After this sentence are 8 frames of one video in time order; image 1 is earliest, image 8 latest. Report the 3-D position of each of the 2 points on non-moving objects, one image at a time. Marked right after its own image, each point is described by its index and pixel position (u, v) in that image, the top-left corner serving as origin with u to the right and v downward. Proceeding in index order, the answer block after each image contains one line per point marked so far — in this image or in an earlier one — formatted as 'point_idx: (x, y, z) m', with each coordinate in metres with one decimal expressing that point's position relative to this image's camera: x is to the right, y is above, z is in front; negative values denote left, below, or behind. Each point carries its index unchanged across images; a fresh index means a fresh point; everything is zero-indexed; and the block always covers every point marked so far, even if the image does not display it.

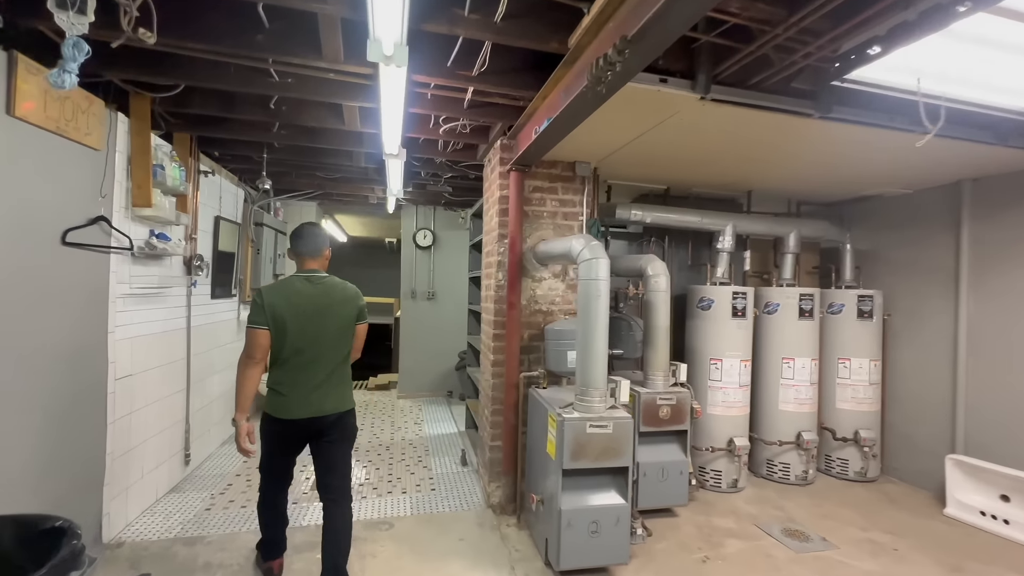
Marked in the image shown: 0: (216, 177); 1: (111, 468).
0: (-2.4, +0.9, +3.7) m
1: (-2.2, -1.0, +2.5) m
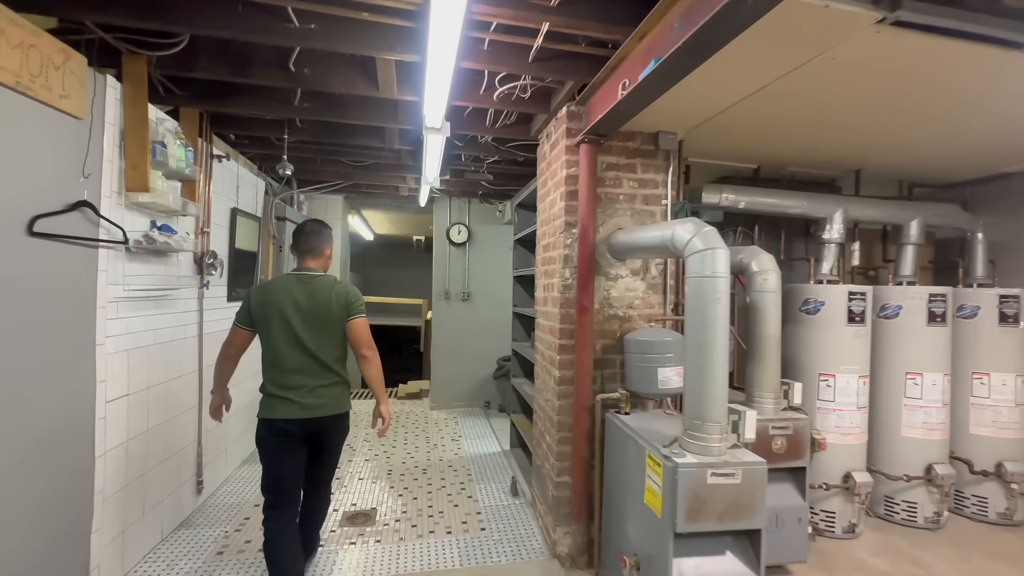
0: (-2.0, +0.9, +3.3) m
1: (-1.8, -1.0, +2.0) m
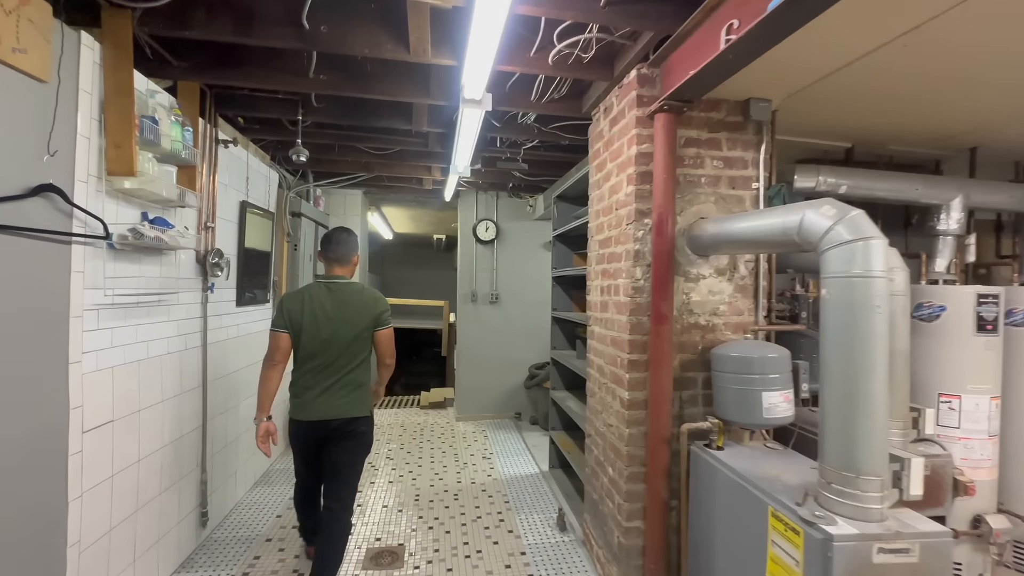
0: (-1.8, +0.9, +2.9) m
1: (-1.6, -1.0, +1.7) m
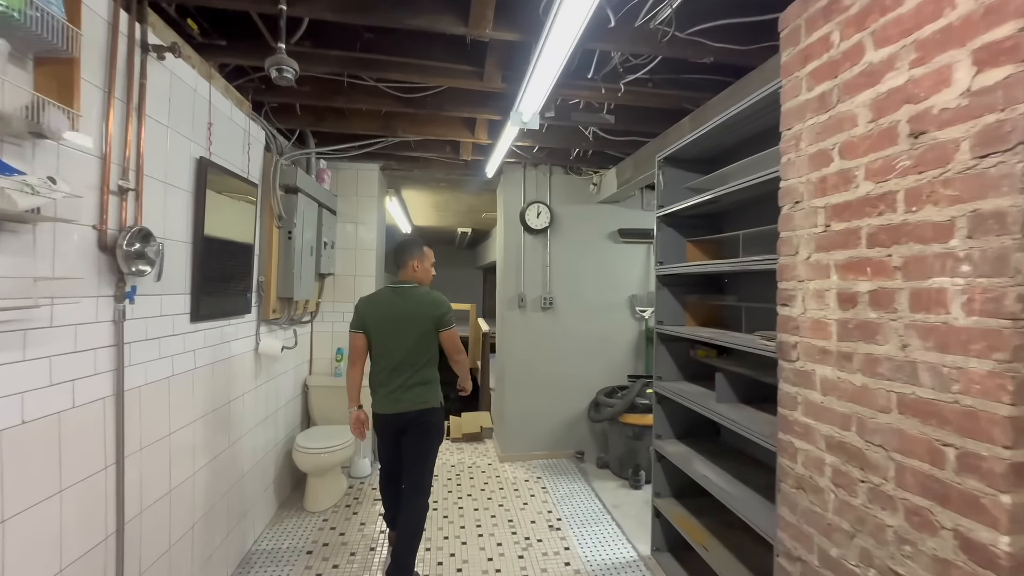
0: (-1.3, +0.9, +1.9) m
1: (-1.2, -1.0, +0.6) m
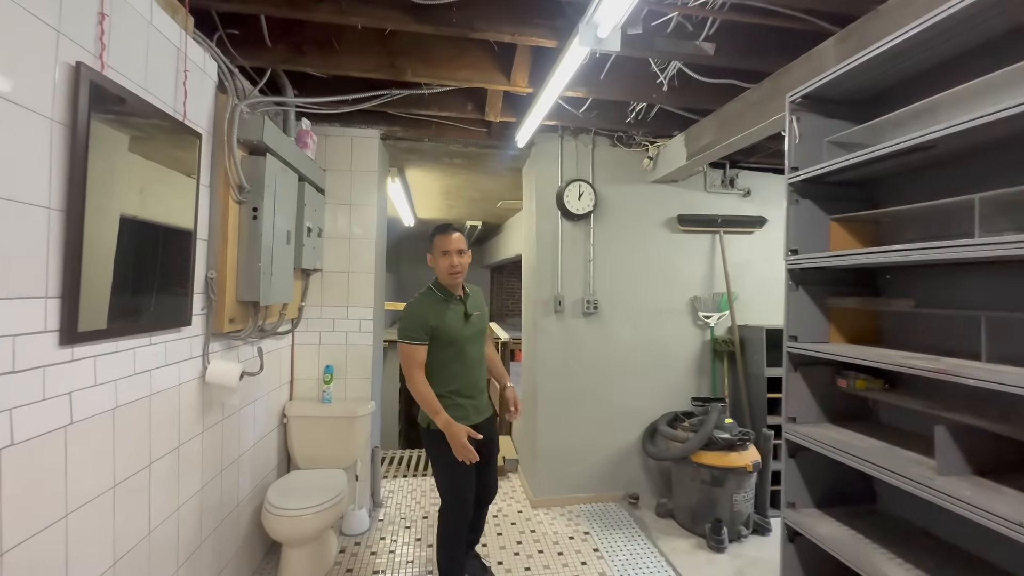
0: (-1.1, +0.9, +1.1) m
1: (-0.9, -1.0, -0.2) m
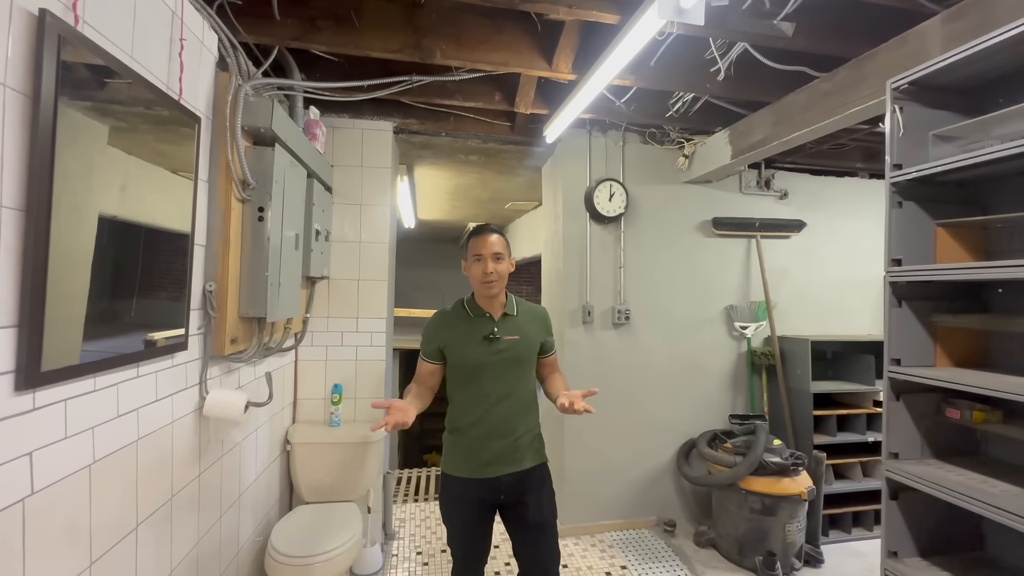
0: (-0.9, +0.8, +0.8) m
1: (-0.7, -1.1, -0.5) m
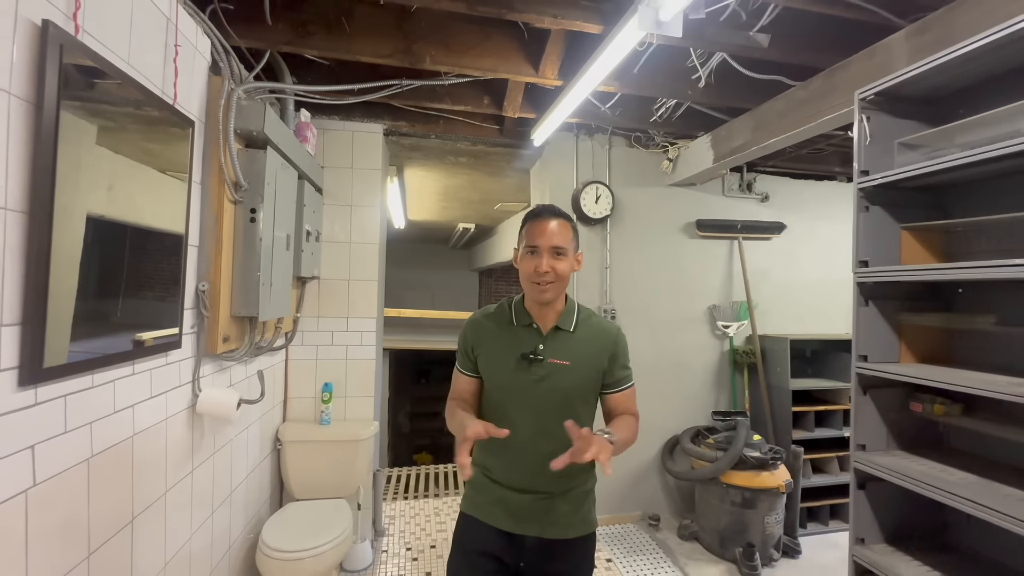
0: (-0.9, +0.8, +0.8) m
1: (-0.7, -1.1, -0.4) m
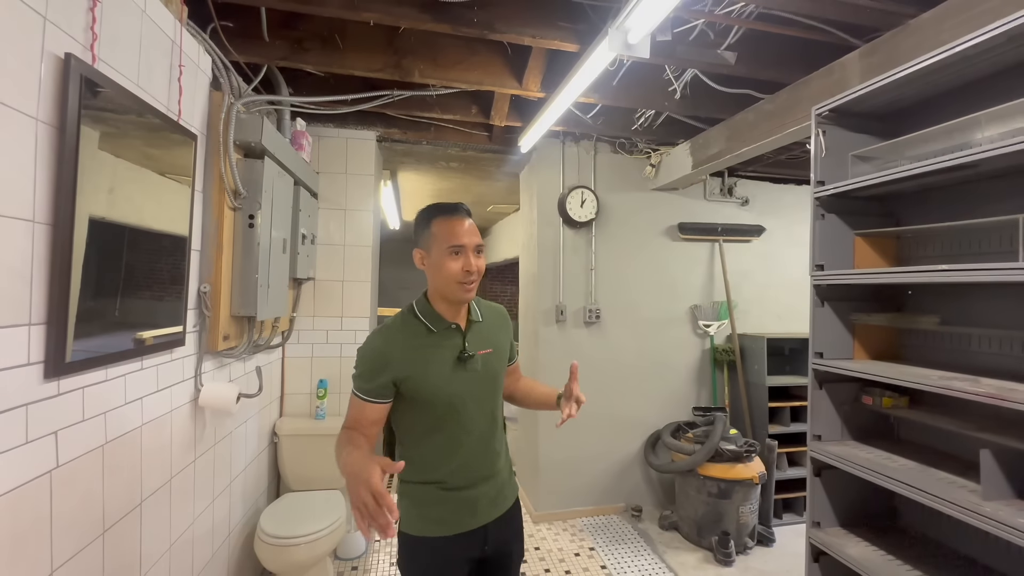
0: (-0.9, +0.8, +0.9) m
1: (-0.7, -1.1, -0.3) m
